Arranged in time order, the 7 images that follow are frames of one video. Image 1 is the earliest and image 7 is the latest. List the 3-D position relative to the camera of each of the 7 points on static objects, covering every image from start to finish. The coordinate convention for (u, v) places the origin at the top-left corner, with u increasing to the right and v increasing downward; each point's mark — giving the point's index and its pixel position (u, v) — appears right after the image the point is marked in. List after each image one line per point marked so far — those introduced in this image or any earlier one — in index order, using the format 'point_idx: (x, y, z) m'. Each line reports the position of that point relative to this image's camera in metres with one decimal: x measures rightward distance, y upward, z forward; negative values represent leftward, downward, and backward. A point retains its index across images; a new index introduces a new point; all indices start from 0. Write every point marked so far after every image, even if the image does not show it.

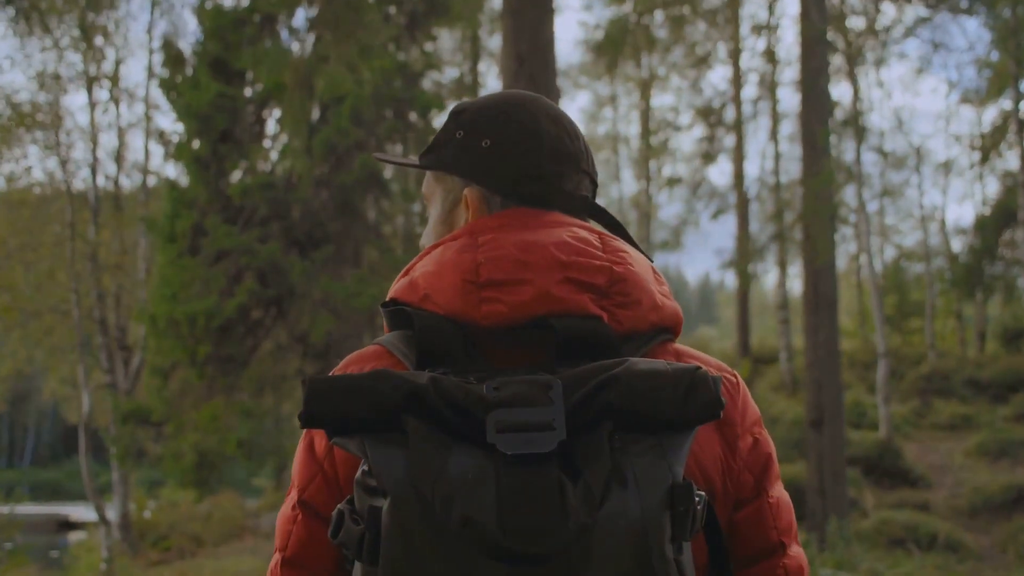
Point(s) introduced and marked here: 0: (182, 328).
0: (-4.5, -0.5, +13.4) m
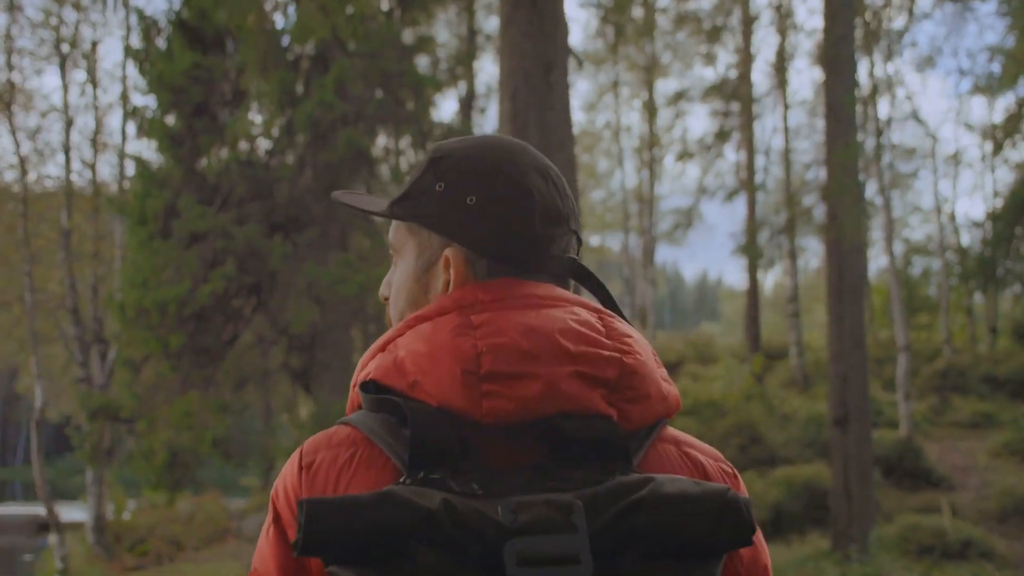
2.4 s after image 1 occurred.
0: (-4.5, -0.4, +12.4) m
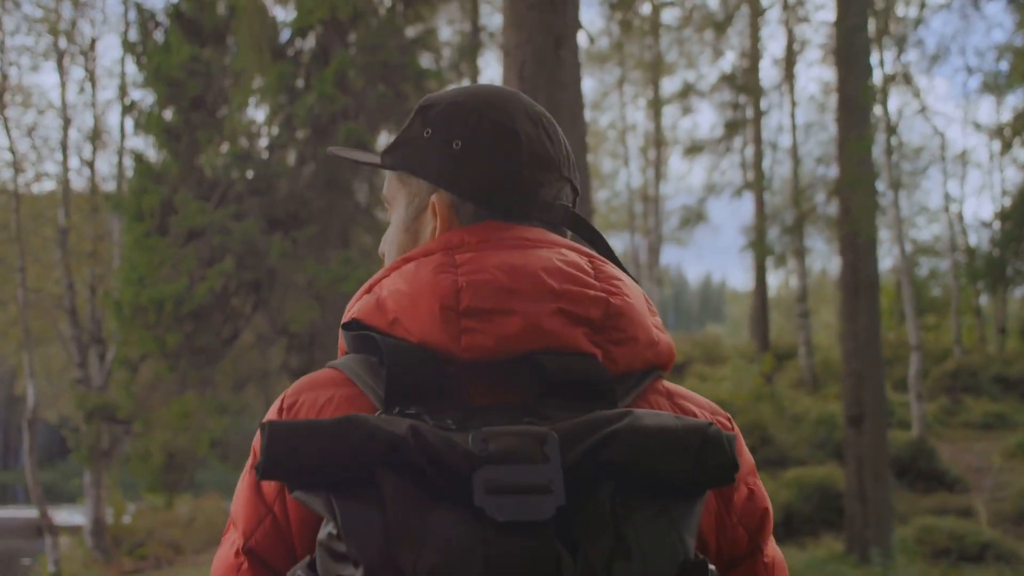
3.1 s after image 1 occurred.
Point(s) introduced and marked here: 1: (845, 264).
0: (-4.5, -0.3, +12.2) m
1: (+3.5, +0.3, +10.4) m
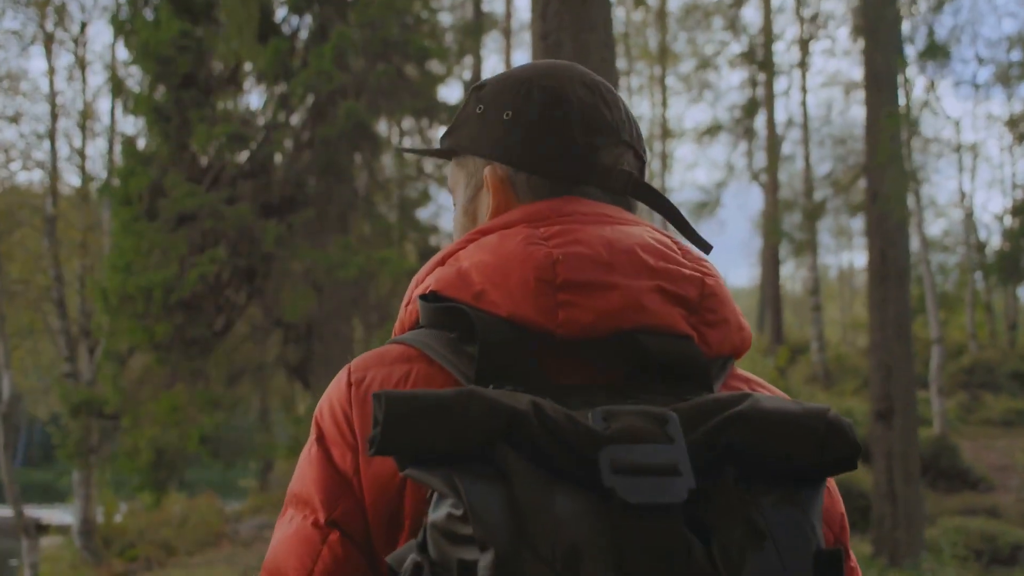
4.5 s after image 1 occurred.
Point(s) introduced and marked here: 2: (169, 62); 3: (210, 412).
0: (-4.4, -0.2, +11.6) m
1: (+3.6, +0.4, +9.9) m
2: (-4.1, +2.7, +12.0) m
3: (-3.5, -1.4, +11.4) m
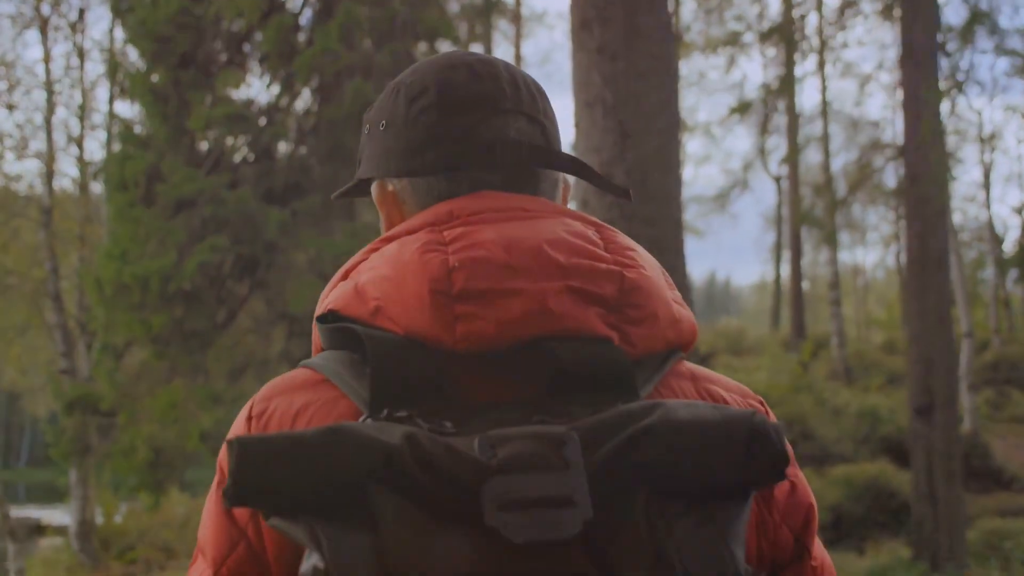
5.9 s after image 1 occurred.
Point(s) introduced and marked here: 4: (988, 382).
0: (-4.2, -0.1, +11.0) m
1: (+3.8, +0.5, +9.3) m
2: (-4.0, +2.8, +11.4) m
3: (-3.3, -1.3, +10.9) m
4: (+9.5, -1.9, +19.9) m
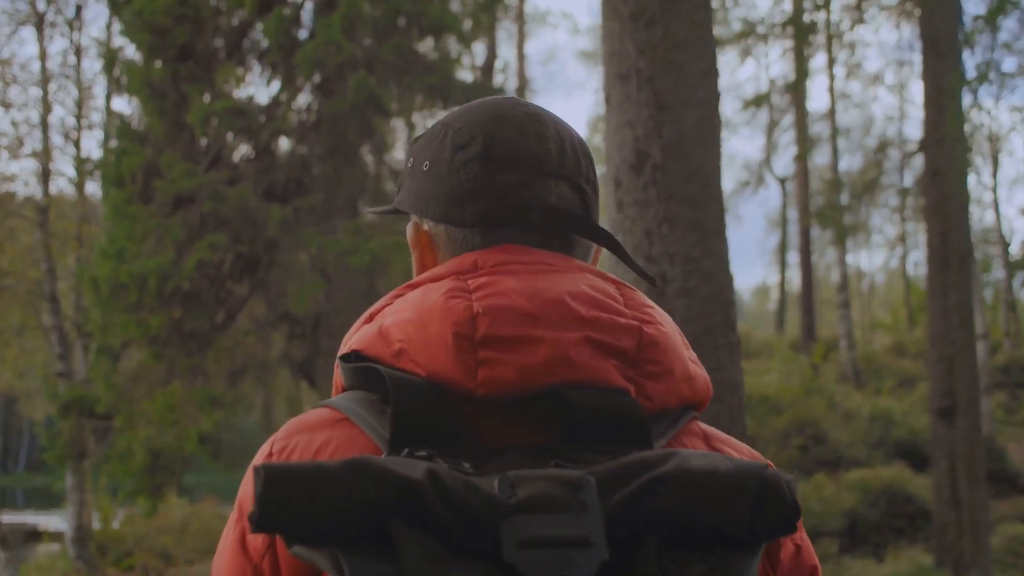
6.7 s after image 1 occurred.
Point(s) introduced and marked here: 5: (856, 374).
0: (-4.1, -0.1, +10.8) m
1: (+3.9, +0.5, +9.0) m
2: (-3.9, +2.8, +11.2) m
3: (-3.2, -1.3, +10.6) m
4: (+9.6, -1.9, +19.6) m
5: (+6.2, -1.6, +17.9) m
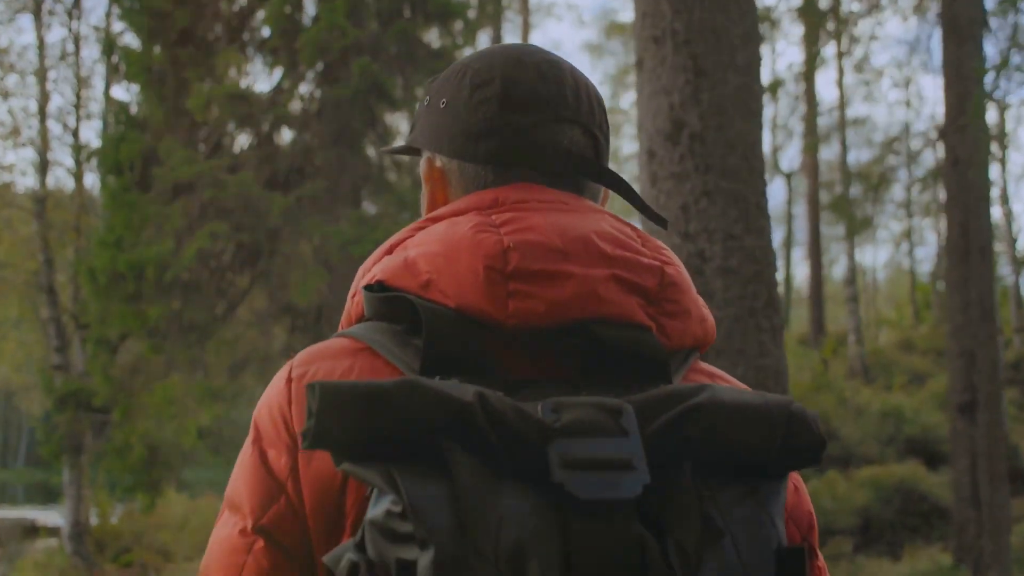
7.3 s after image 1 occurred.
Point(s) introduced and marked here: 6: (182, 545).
0: (-4.1, 0.0, +10.5) m
1: (+3.9, +0.6, +8.8) m
2: (-3.8, +2.9, +10.9) m
3: (-3.2, -1.2, +10.4) m
4: (+9.7, -1.8, +19.4) m
5: (+6.3, -1.5, +17.7) m
6: (-4.6, -3.6, +13.8) m
